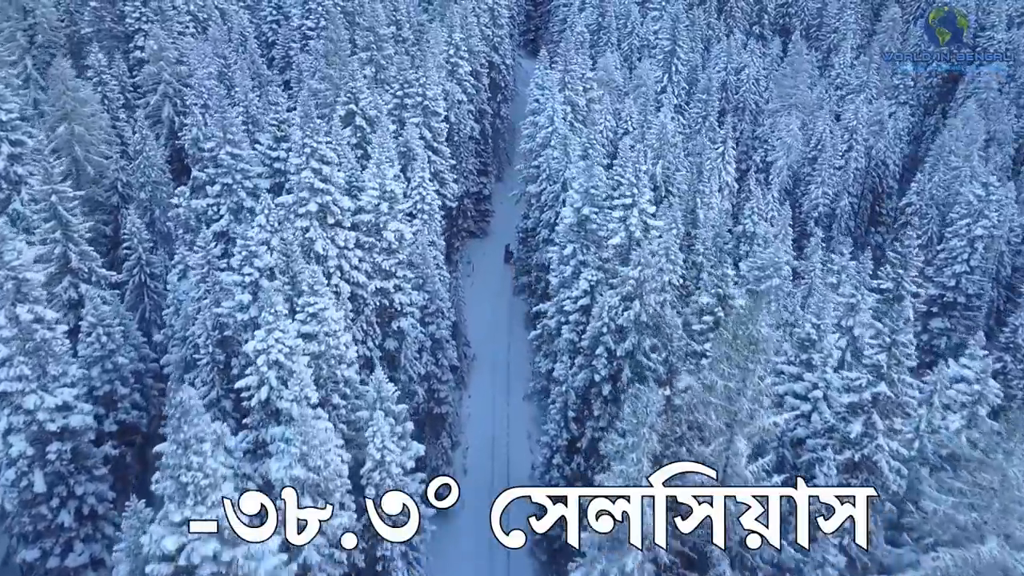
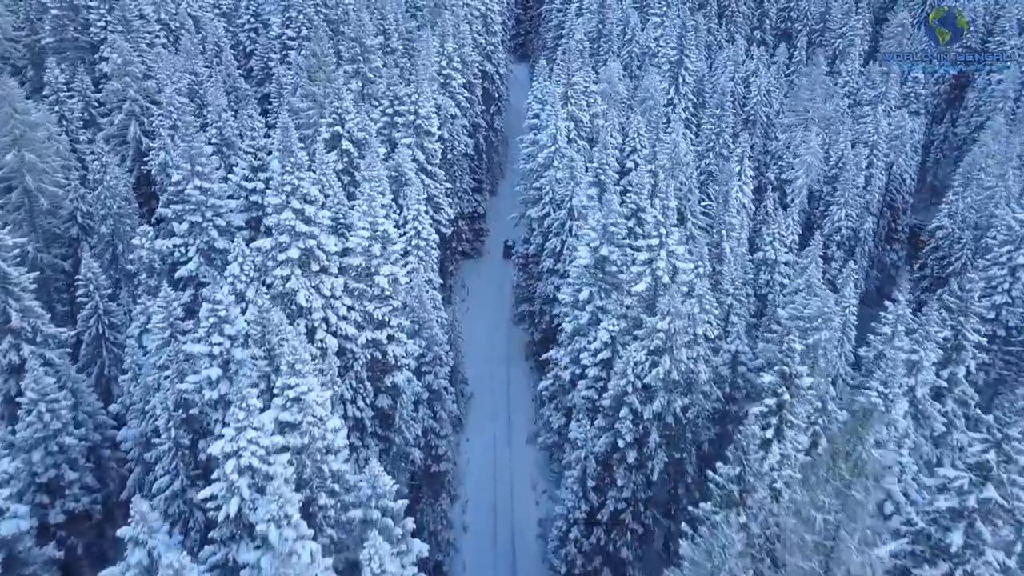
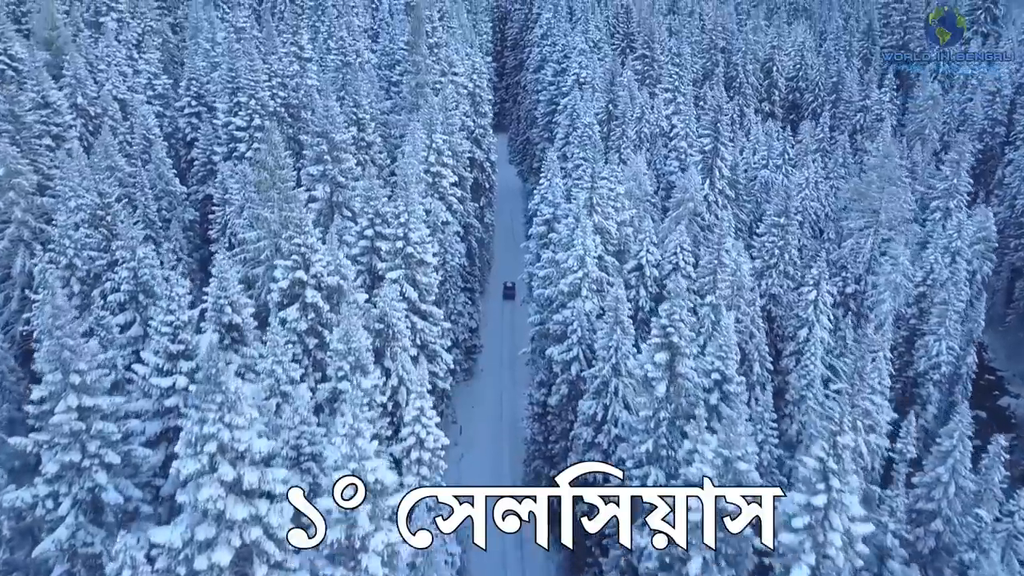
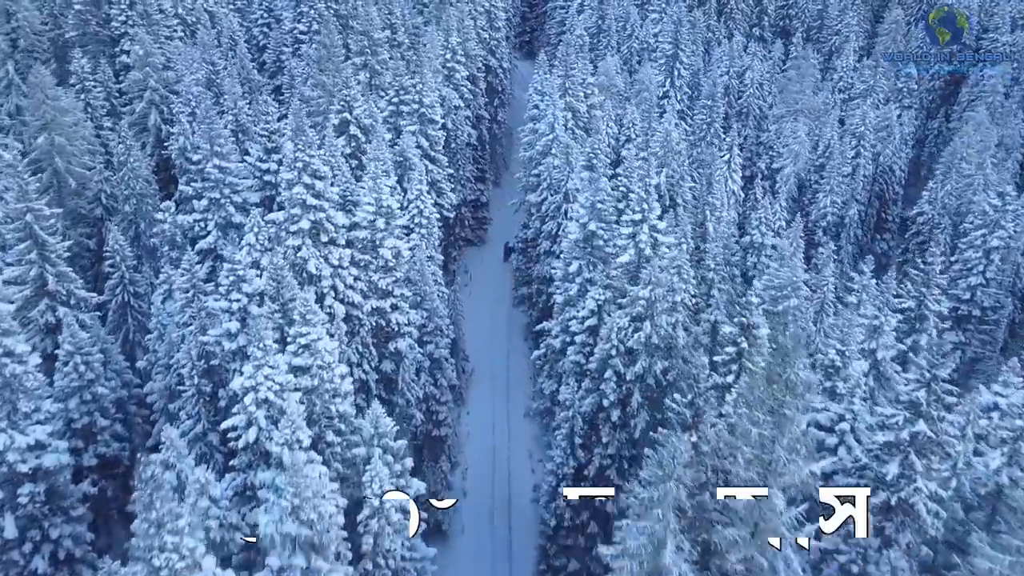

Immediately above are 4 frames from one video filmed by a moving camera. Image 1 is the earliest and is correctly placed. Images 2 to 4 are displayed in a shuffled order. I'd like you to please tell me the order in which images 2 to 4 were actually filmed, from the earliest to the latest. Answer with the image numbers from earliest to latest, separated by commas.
4, 2, 3
